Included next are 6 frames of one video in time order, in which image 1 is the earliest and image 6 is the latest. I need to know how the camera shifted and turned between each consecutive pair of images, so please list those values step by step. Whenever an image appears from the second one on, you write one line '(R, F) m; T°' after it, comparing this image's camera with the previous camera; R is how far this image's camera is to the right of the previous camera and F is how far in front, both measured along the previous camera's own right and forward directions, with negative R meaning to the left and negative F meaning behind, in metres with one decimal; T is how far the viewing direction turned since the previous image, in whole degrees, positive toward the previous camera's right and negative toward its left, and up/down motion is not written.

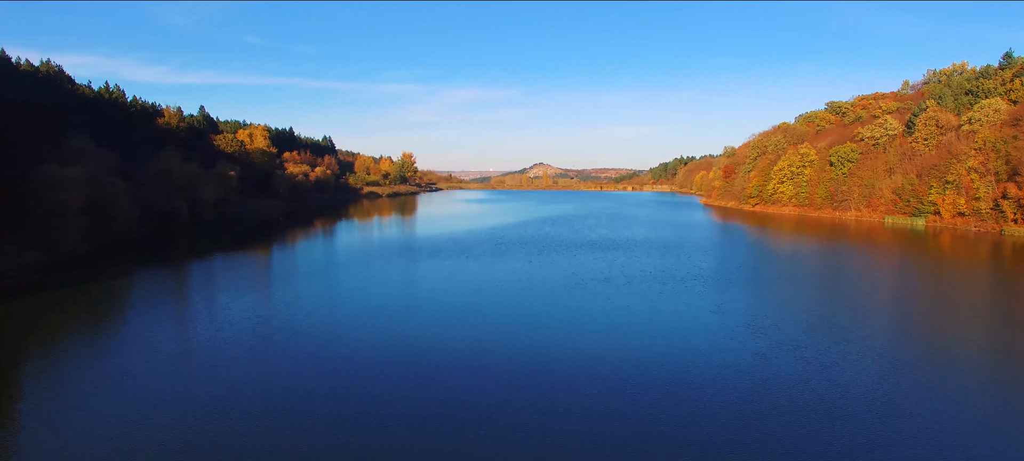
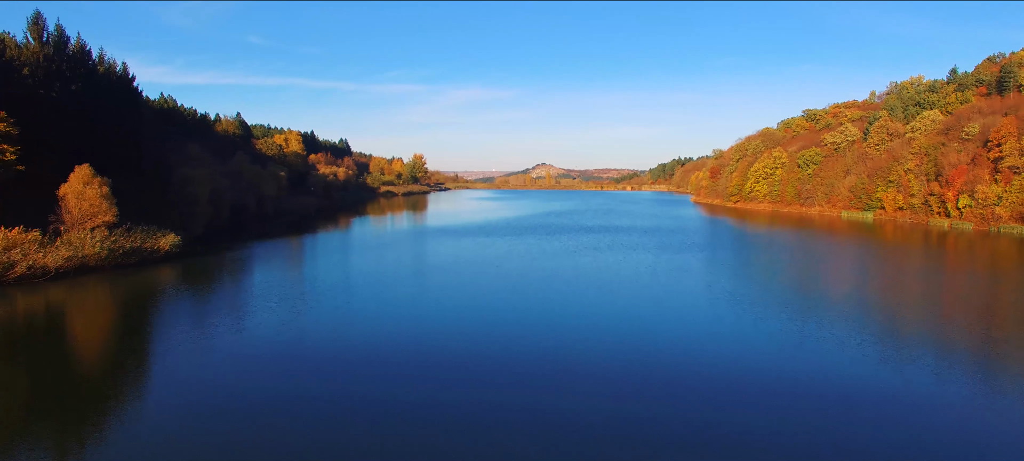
(-0.5, -5.1) m; 0°
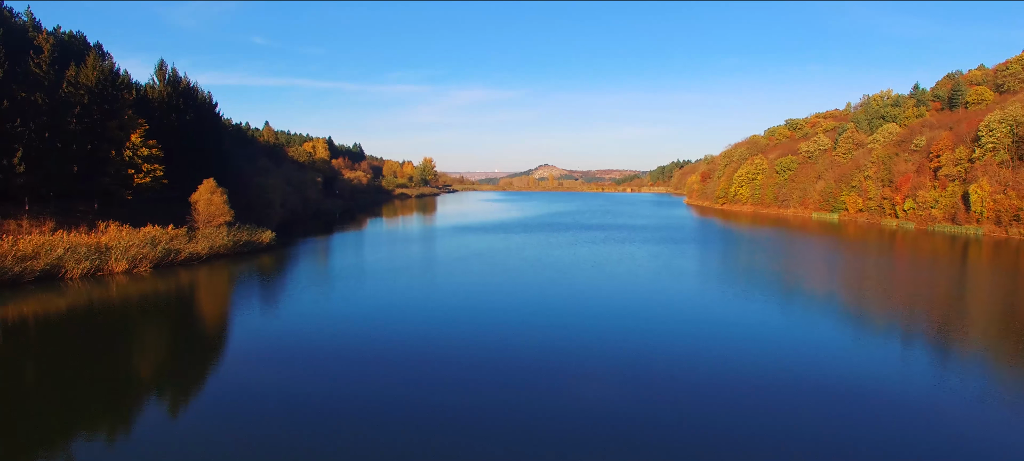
(-0.5, -4.7) m; 0°
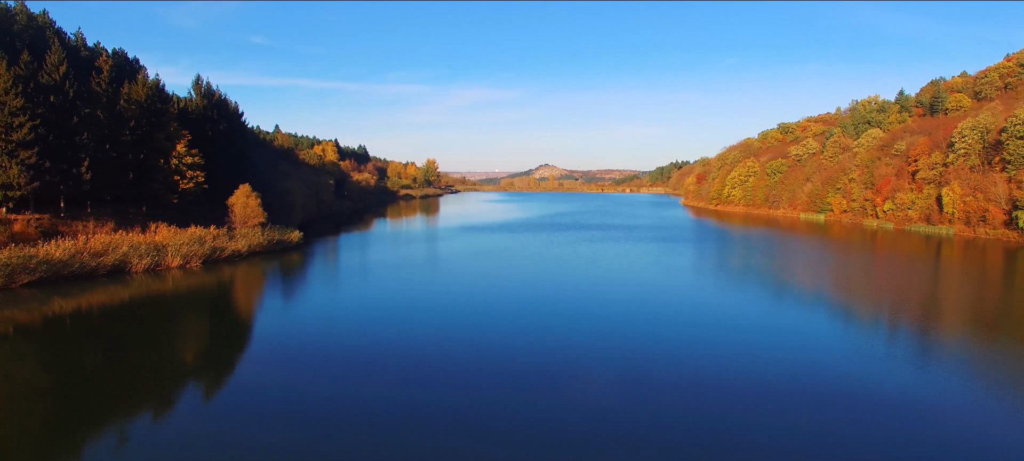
(-0.2, -2.0) m; 0°
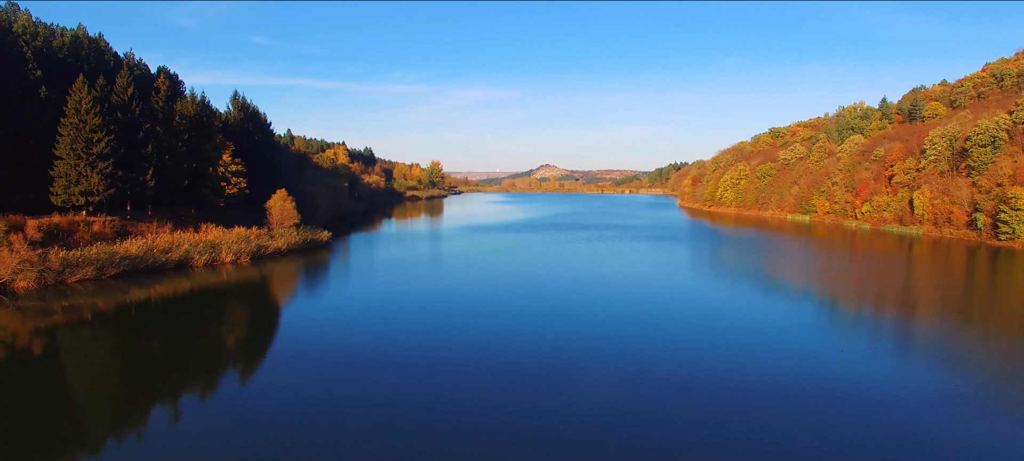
(-0.3, -2.6) m; 0°
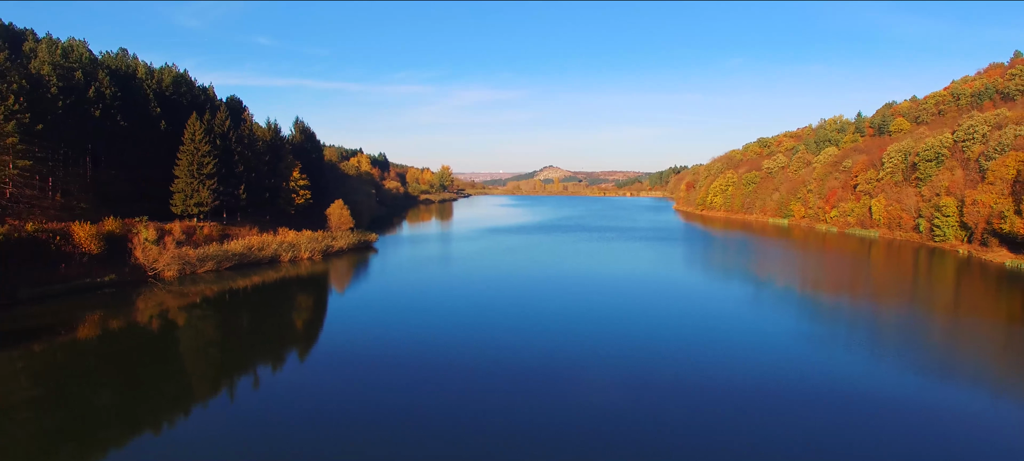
(-0.7, -5.1) m; 0°
